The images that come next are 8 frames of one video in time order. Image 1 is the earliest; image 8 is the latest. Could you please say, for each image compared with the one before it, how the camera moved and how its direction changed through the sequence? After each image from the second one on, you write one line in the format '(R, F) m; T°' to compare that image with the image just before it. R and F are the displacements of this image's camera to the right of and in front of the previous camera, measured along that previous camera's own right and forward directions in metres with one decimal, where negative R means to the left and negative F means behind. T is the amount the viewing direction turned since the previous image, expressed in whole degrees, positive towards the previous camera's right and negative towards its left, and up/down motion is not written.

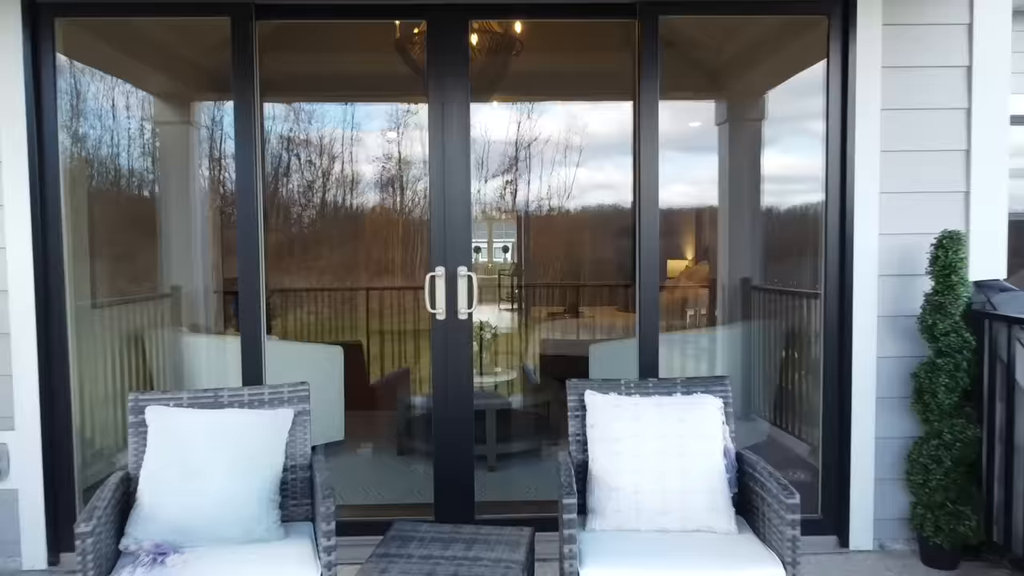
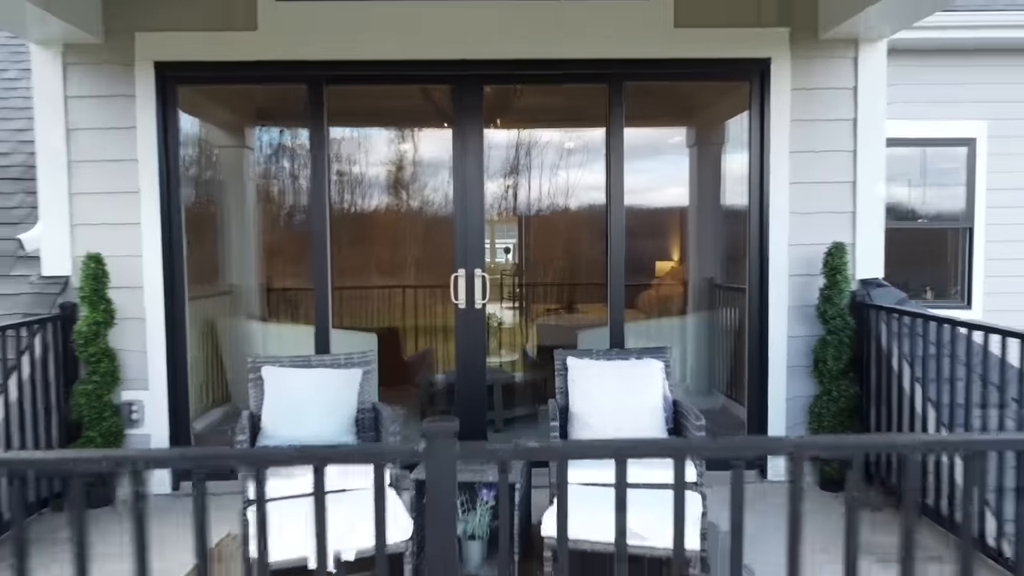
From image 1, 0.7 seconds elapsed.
(0.0, -1.0) m; 0°
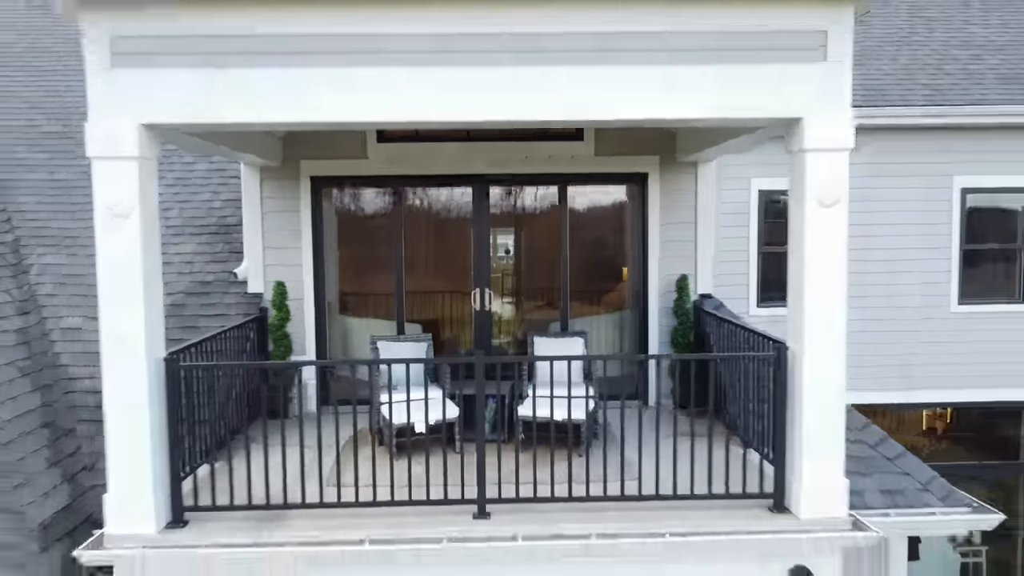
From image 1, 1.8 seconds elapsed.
(+0.1, -3.0) m; 0°
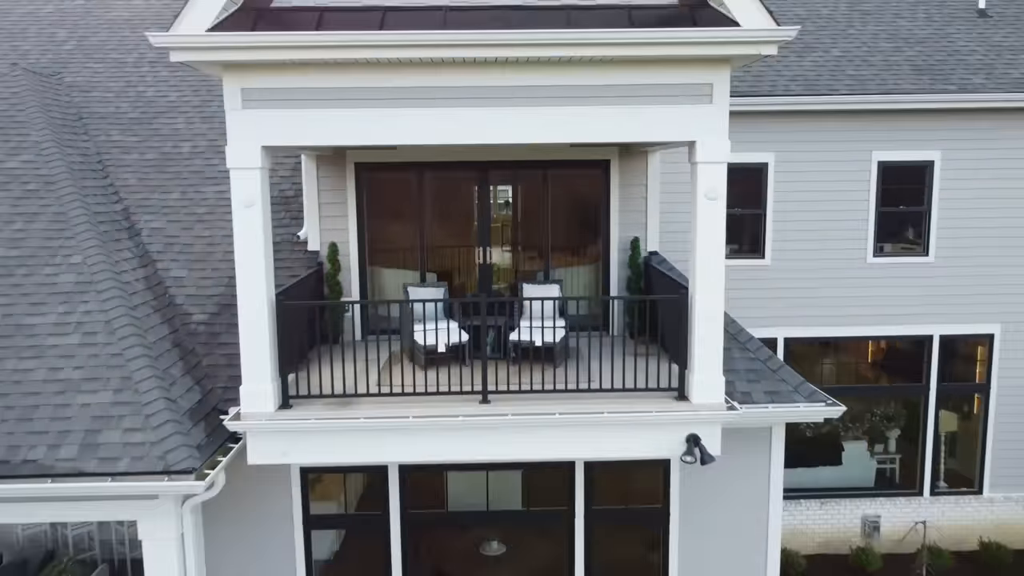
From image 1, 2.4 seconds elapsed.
(+0.1, -2.2) m; 0°
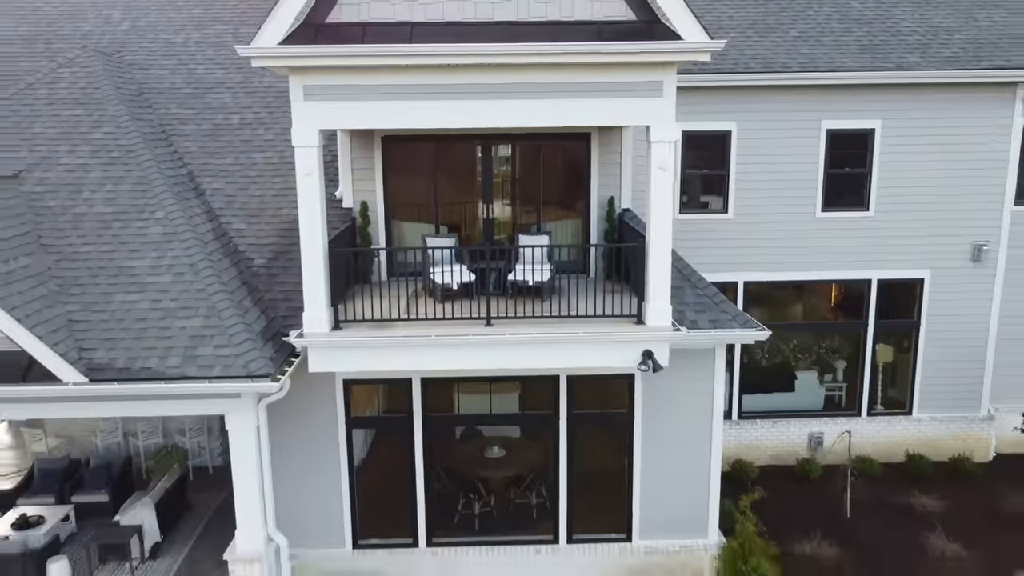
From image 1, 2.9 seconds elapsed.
(0.0, -2.0) m; 0°
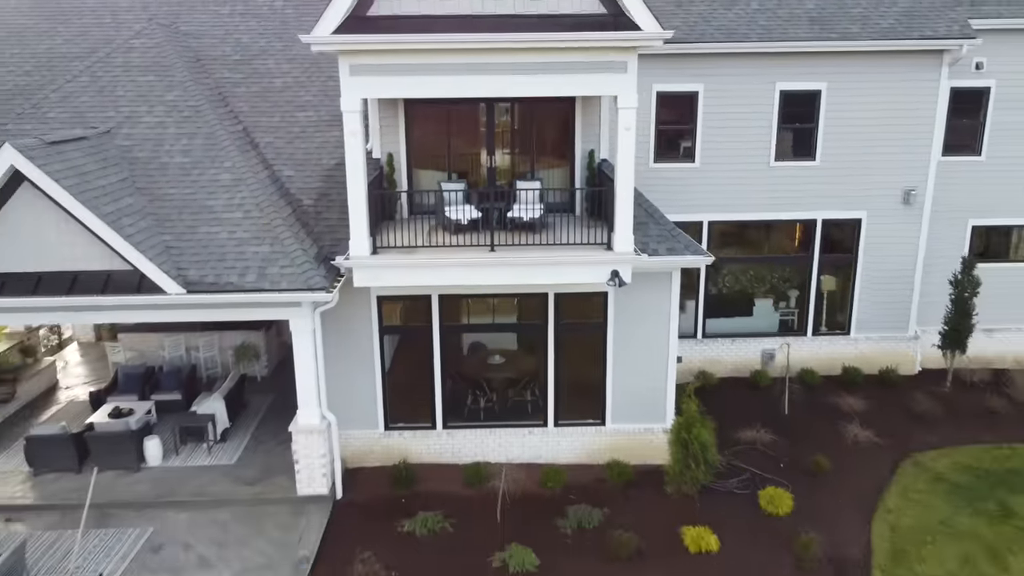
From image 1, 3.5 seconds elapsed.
(0.0, -2.6) m; 0°
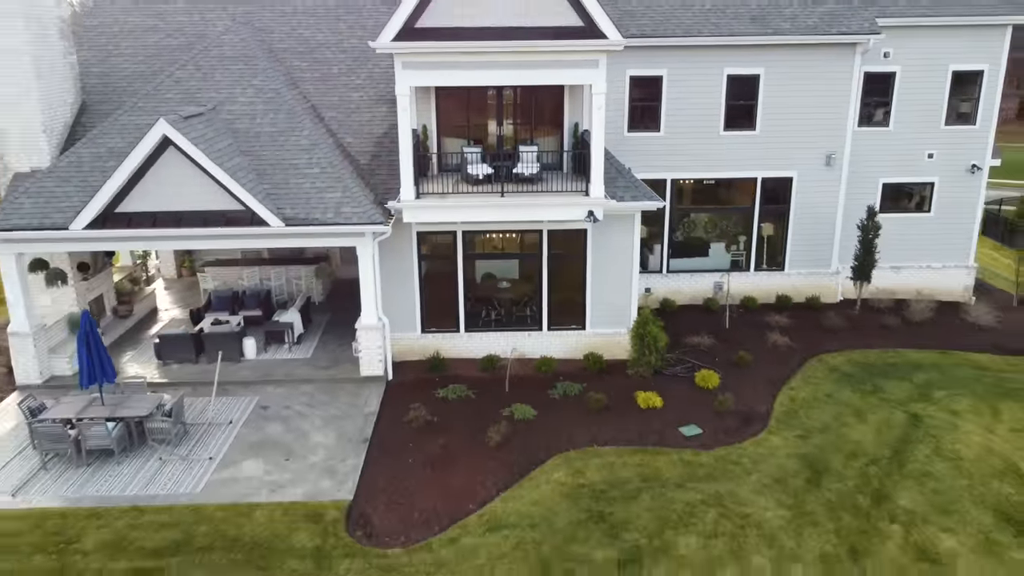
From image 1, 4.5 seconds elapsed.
(-0.1, -4.5) m; 0°
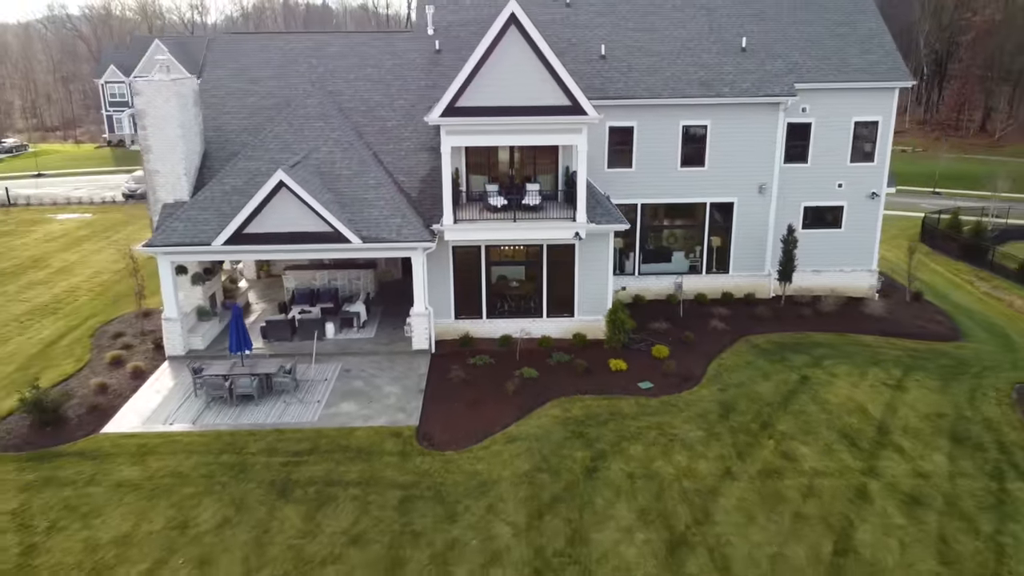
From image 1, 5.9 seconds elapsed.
(-0.3, -6.6) m; 0°
